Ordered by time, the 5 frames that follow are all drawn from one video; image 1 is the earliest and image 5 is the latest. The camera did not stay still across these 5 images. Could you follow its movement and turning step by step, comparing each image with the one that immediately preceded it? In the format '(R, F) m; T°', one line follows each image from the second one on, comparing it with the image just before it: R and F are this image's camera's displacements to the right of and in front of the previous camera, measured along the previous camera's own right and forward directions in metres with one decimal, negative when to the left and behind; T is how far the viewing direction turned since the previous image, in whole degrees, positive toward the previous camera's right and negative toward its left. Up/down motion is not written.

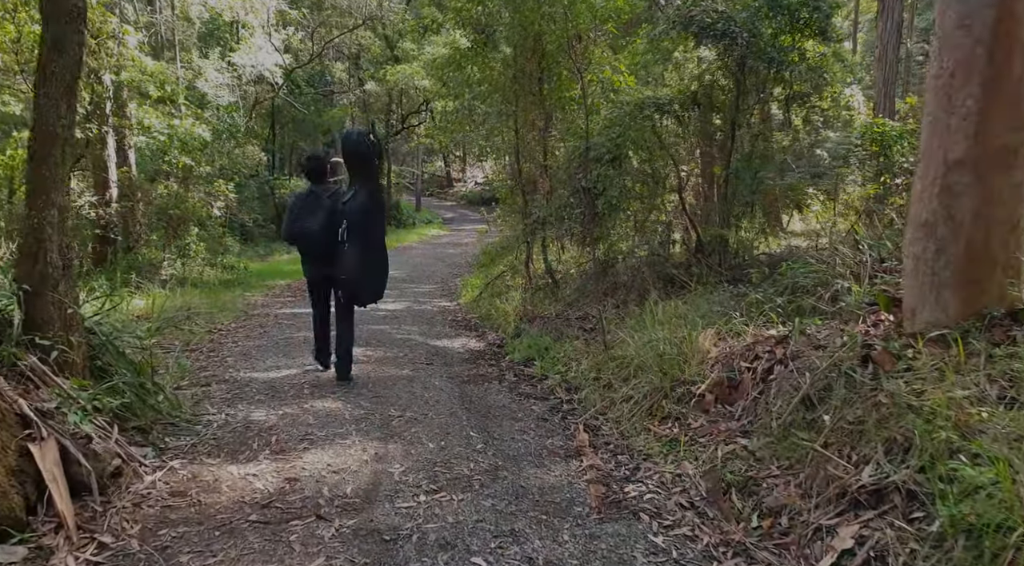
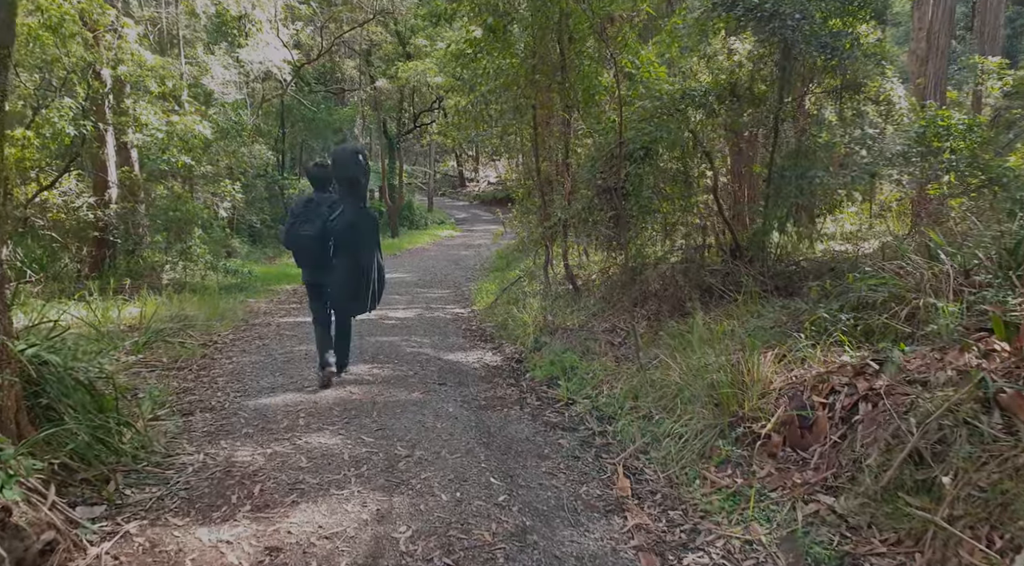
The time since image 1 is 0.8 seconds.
(-0.1, +0.8) m; -1°
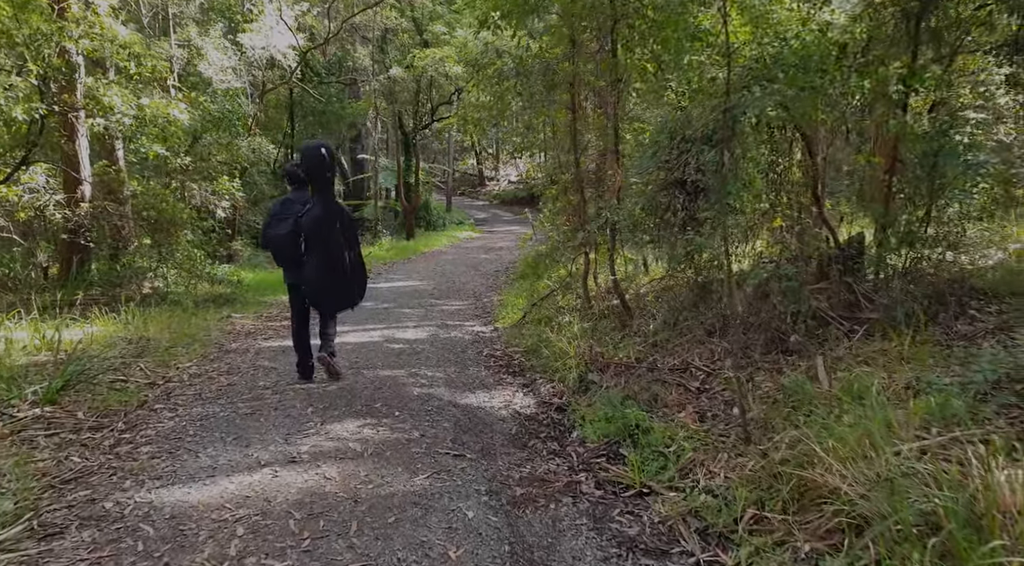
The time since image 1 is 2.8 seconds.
(-0.2, +2.0) m; -1°
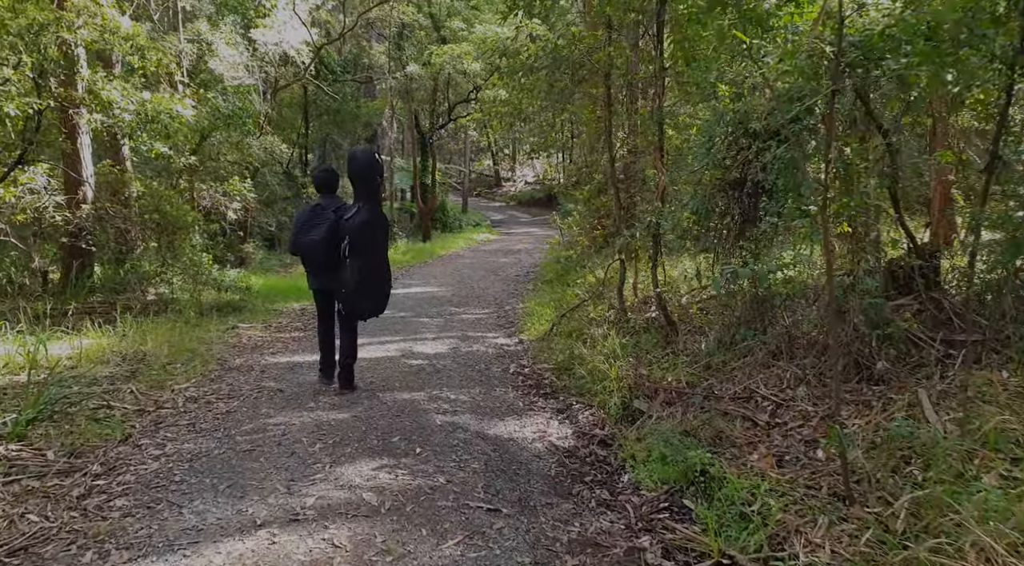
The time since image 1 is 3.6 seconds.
(-0.2, +0.8) m; -1°
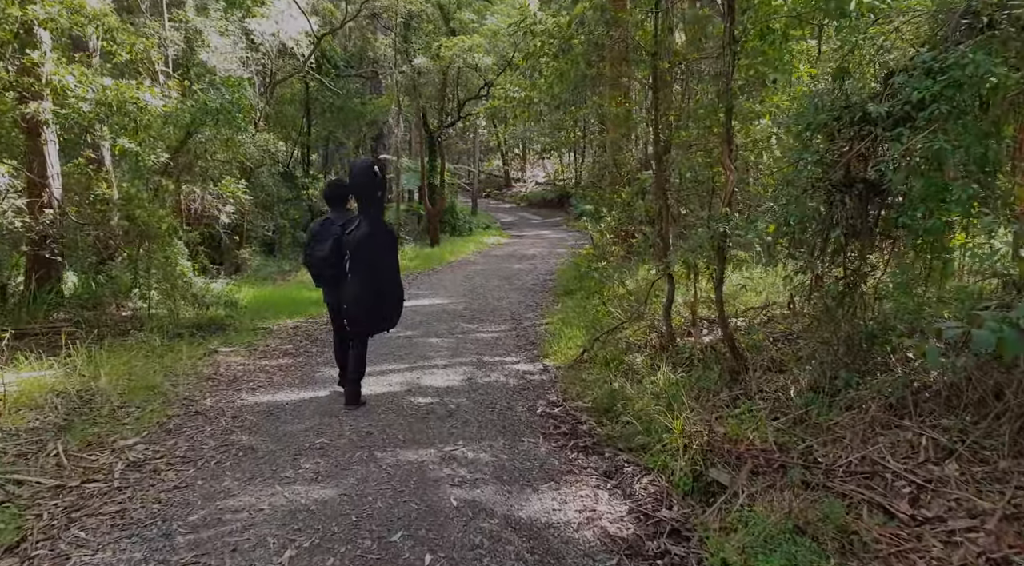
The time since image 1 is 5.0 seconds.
(-0.2, +1.4) m; -1°
